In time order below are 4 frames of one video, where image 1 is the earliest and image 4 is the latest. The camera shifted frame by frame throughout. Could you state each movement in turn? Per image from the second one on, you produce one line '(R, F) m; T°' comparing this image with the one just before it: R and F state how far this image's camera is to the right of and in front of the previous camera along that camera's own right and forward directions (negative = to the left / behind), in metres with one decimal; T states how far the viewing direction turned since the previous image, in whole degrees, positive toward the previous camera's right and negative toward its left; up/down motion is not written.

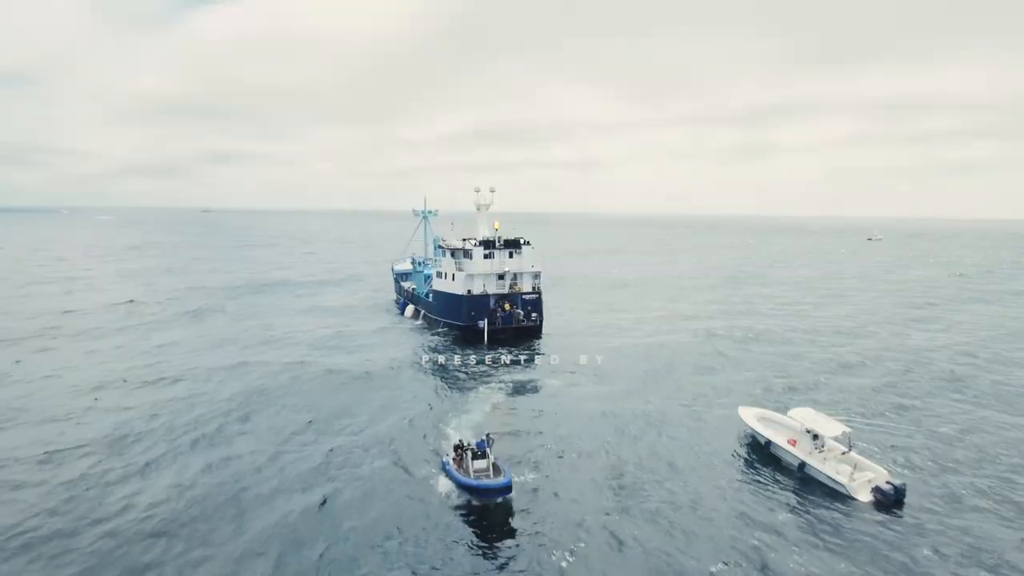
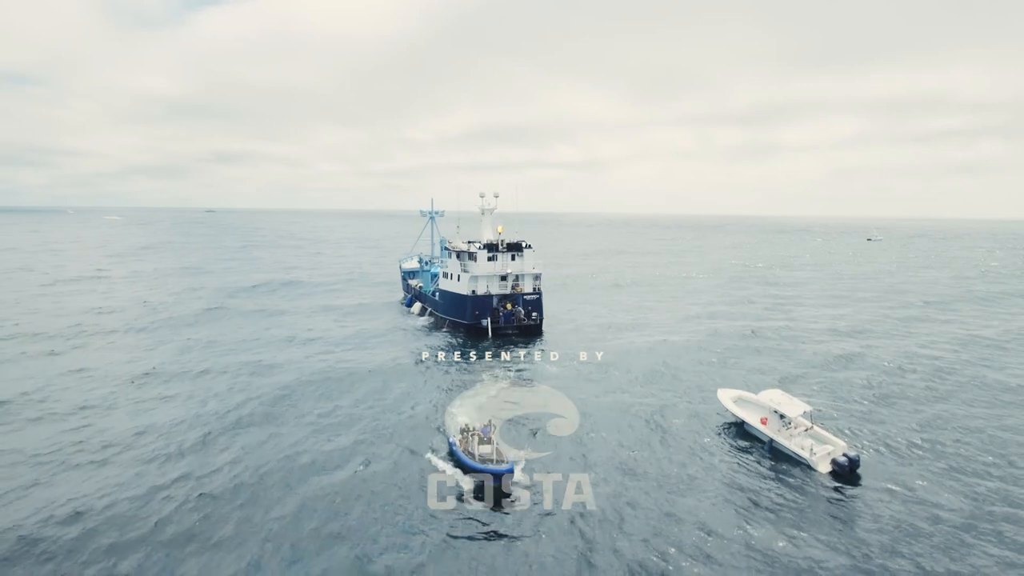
(+0.2, -5.2) m; 0°
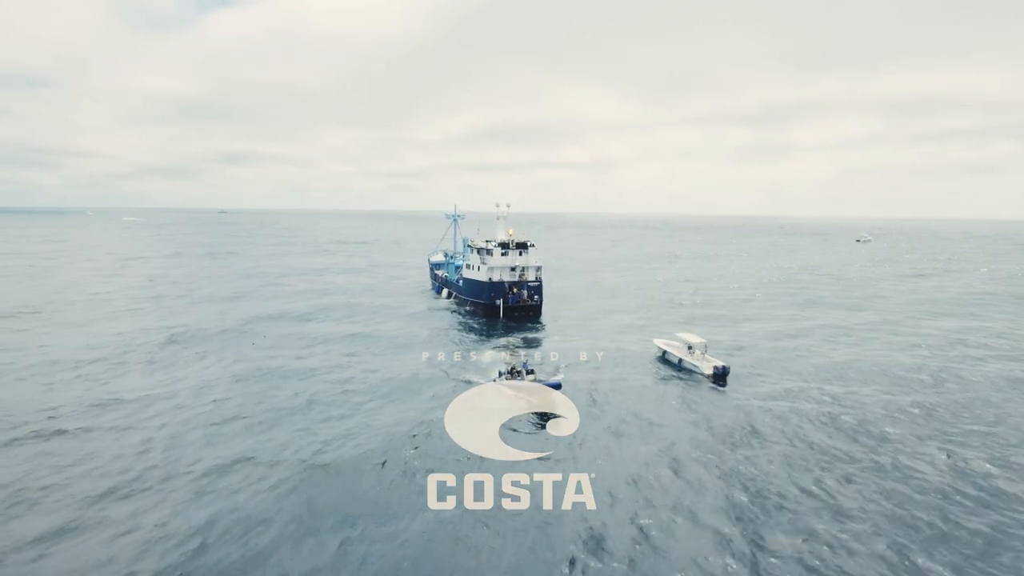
(+0.5, -3.1) m; 0°
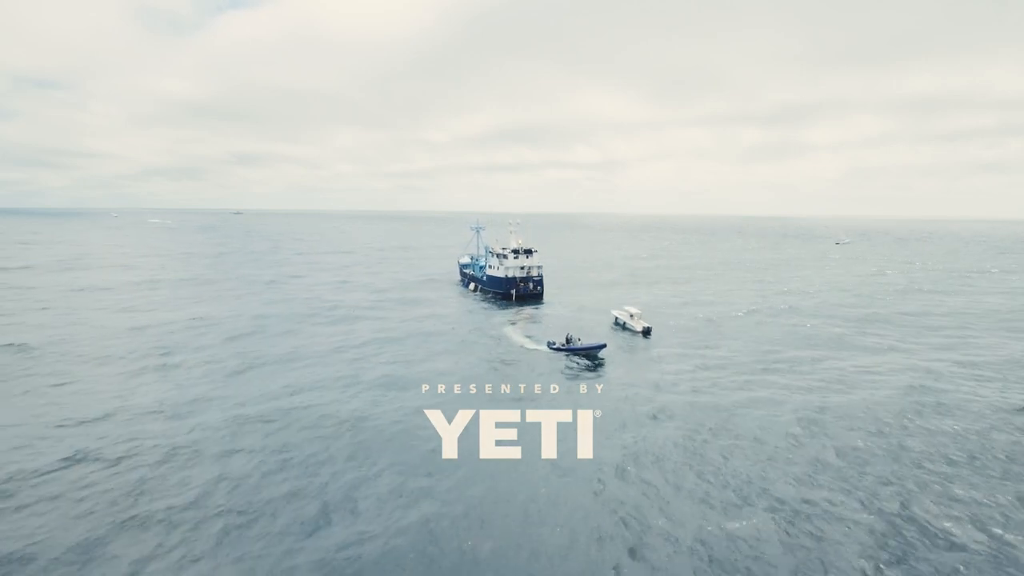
(-0.5, +1.8) m; -1°
